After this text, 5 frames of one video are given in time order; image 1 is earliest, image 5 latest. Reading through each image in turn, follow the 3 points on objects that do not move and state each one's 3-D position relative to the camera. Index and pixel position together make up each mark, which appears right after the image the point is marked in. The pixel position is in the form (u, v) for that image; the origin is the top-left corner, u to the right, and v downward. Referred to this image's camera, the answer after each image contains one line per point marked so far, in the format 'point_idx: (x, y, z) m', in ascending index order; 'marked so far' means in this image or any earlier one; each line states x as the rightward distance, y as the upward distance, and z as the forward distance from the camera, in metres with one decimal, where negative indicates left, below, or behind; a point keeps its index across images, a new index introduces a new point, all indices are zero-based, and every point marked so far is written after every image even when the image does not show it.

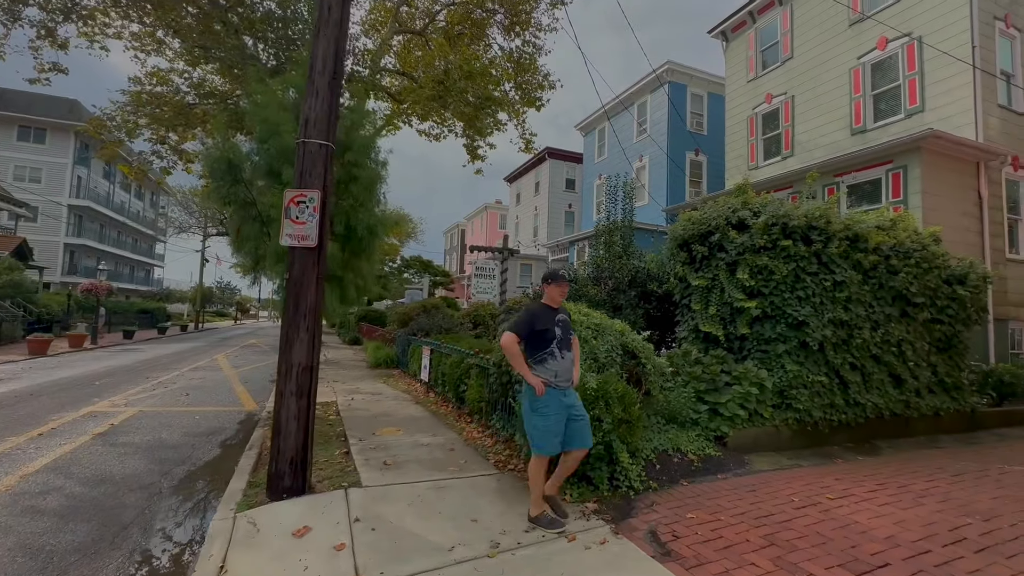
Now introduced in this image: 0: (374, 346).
0: (-3.9, -1.7, +13.1) m
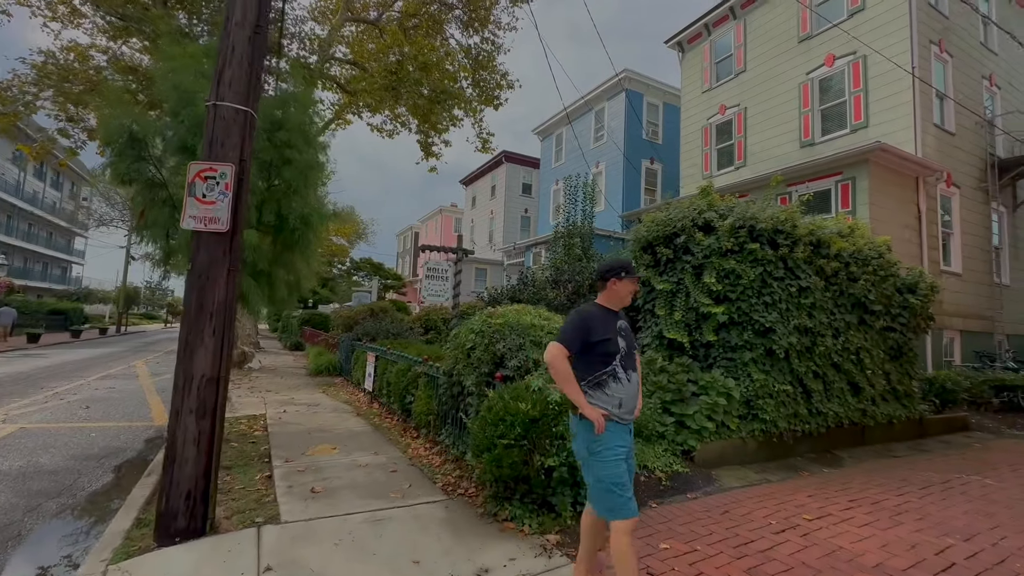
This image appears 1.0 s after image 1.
0: (-5.1, -1.7, +12.2) m
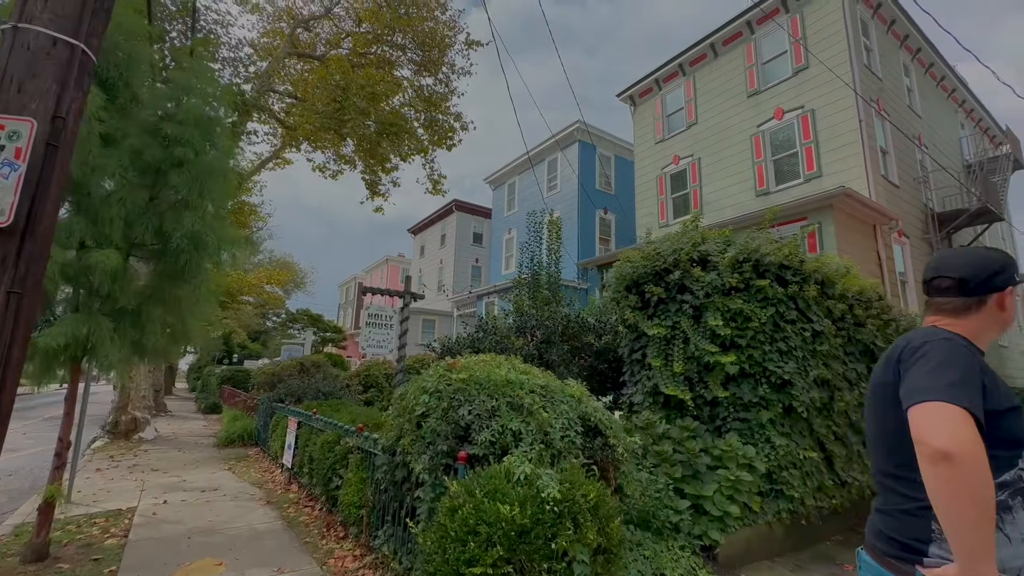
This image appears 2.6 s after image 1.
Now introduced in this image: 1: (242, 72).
0: (-6.1, -2.8, +10.2) m
1: (-6.5, +5.2, +11.2) m
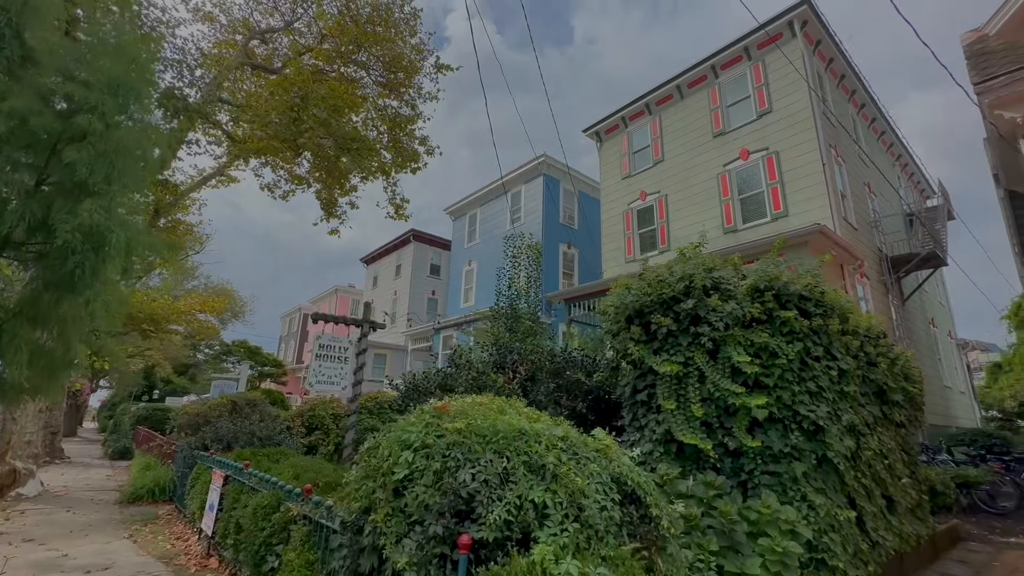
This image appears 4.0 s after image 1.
0: (-6.8, -3.3, +8.6) m
1: (-7.1, +4.6, +10.2) m
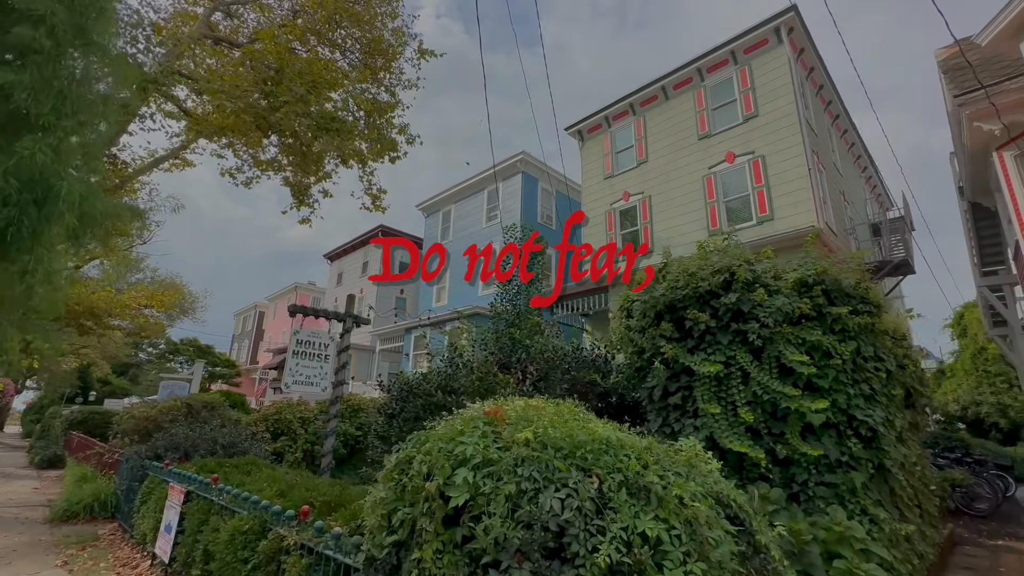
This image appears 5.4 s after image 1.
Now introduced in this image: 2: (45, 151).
0: (-7.0, -3.1, +7.5) m
1: (-7.2, +4.8, +9.1) m
2: (-2.3, +0.6, +2.3) m
